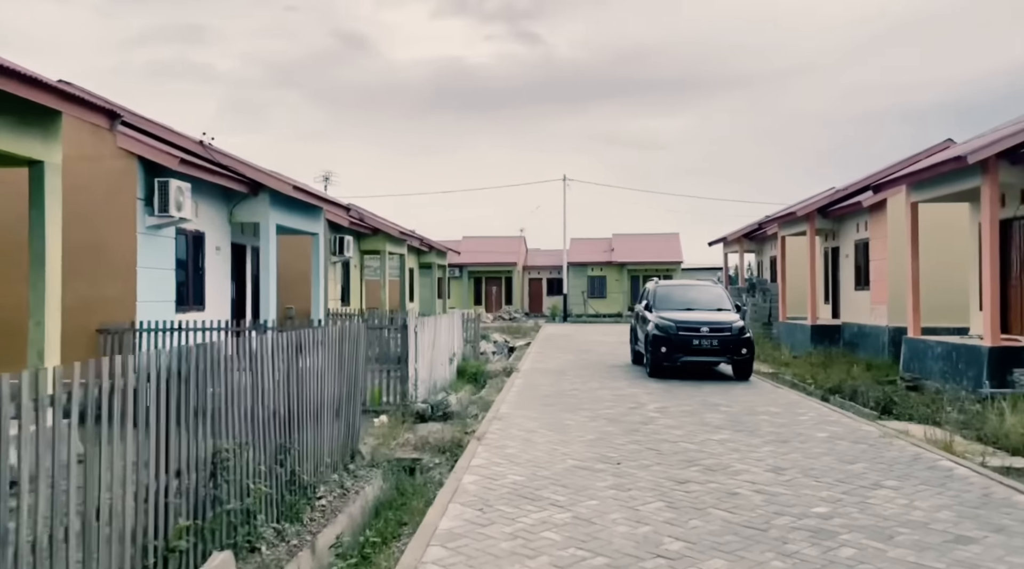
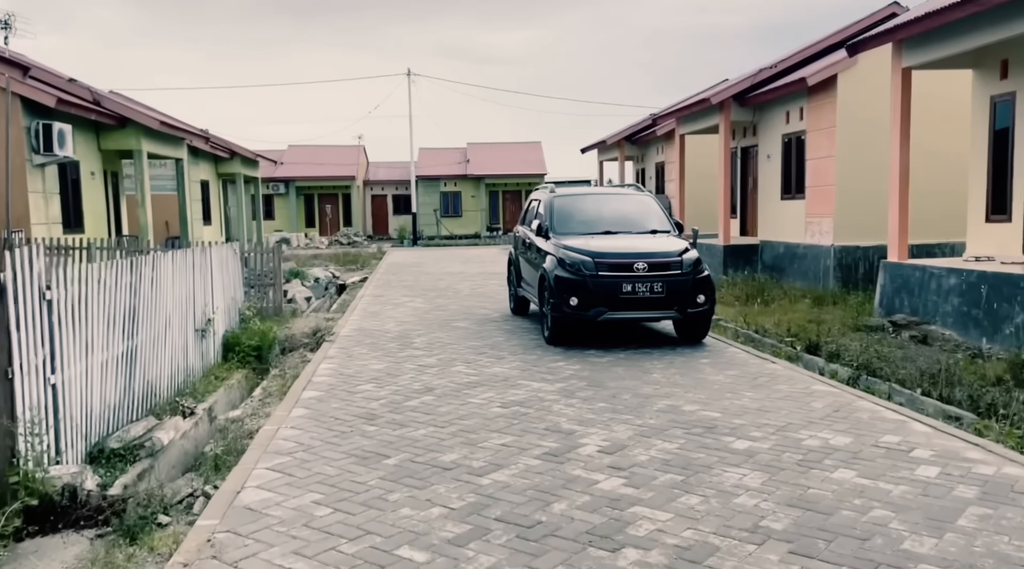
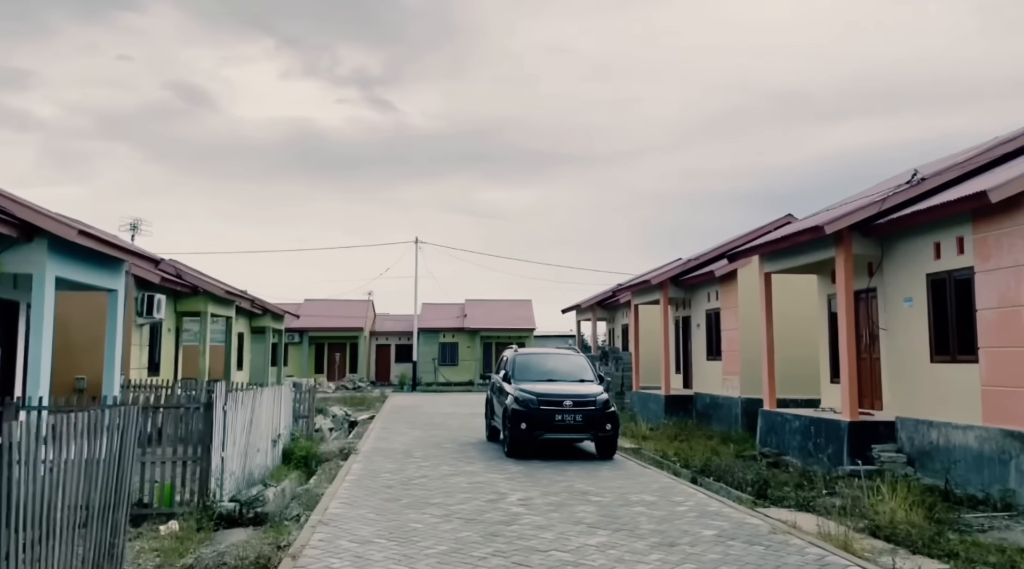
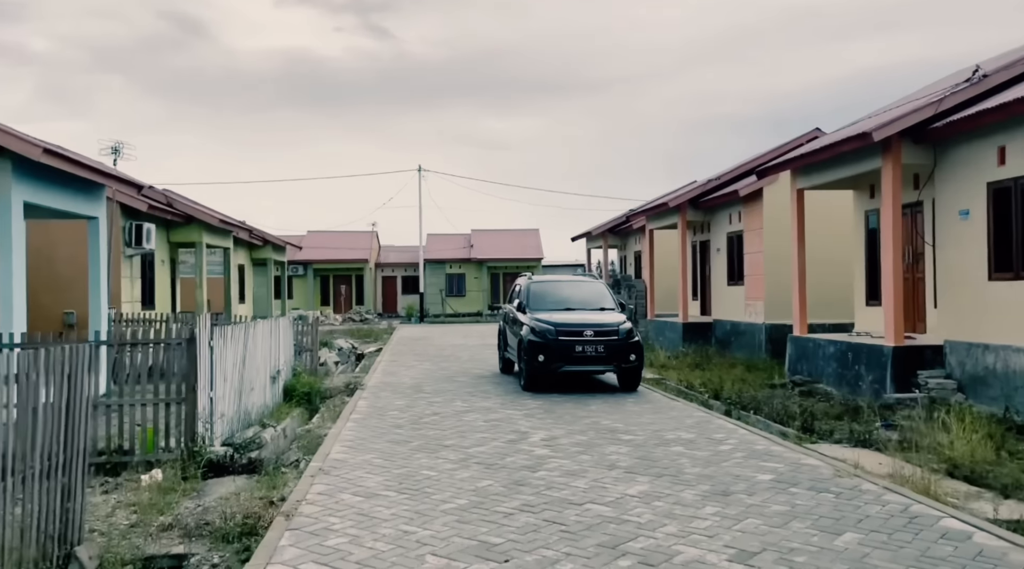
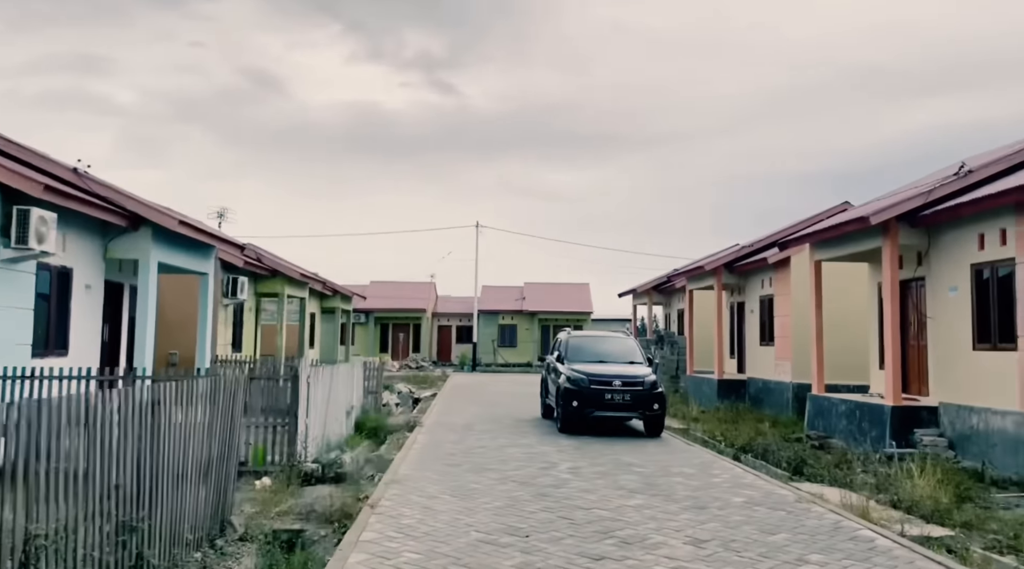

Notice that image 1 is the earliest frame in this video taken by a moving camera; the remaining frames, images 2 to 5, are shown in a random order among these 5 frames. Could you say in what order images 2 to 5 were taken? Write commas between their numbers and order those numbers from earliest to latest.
5, 3, 4, 2
